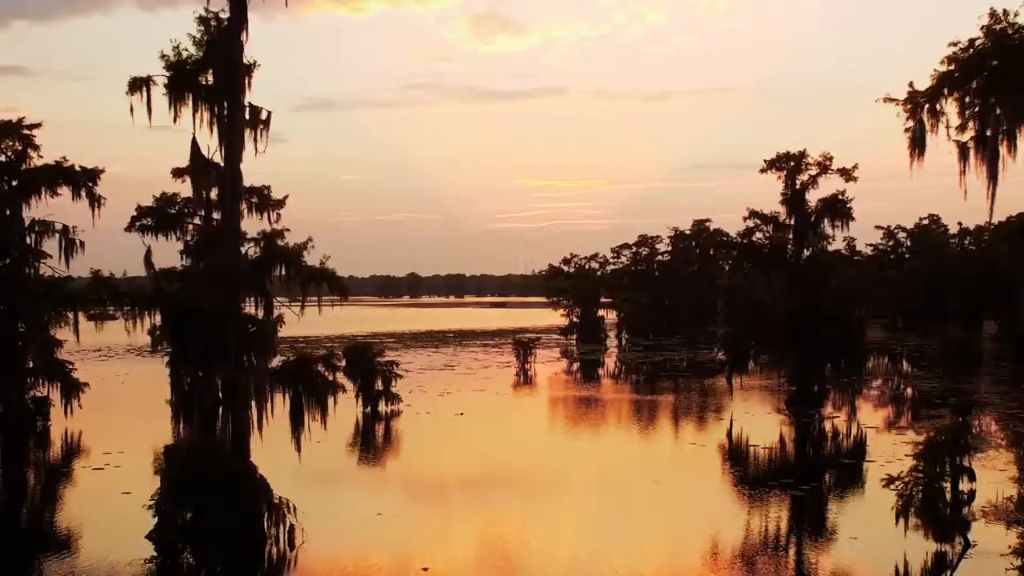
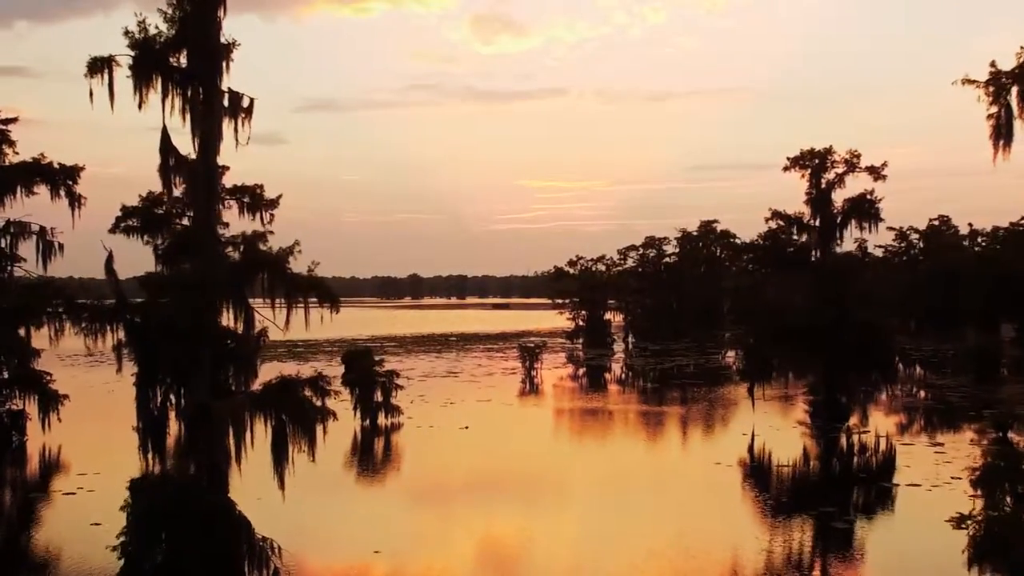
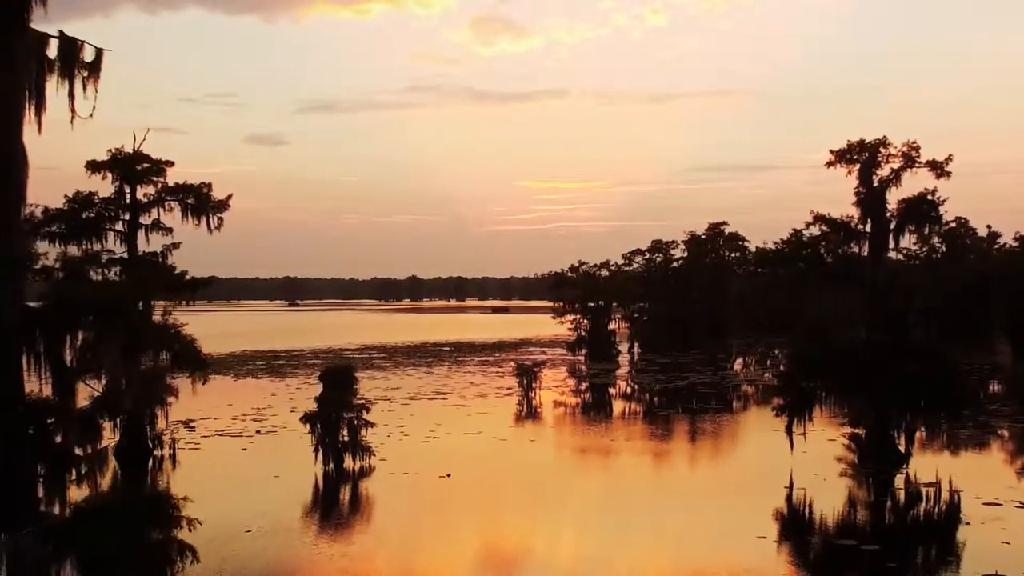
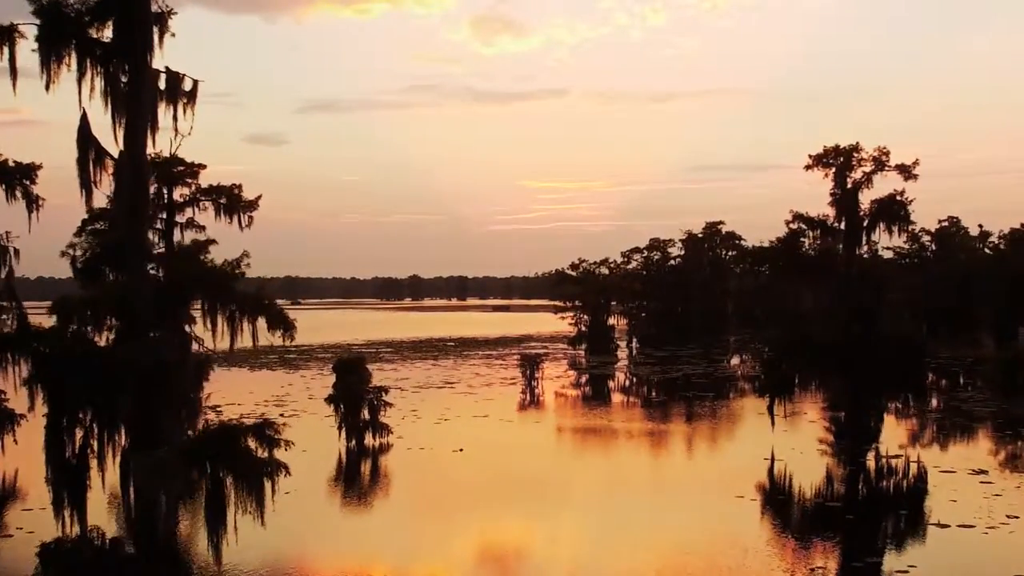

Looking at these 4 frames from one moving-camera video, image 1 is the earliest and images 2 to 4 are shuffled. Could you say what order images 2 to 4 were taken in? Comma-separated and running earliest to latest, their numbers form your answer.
2, 4, 3
